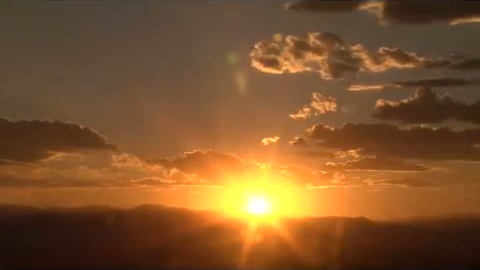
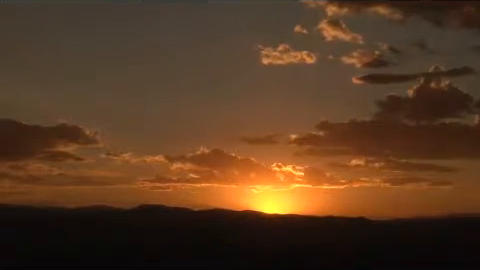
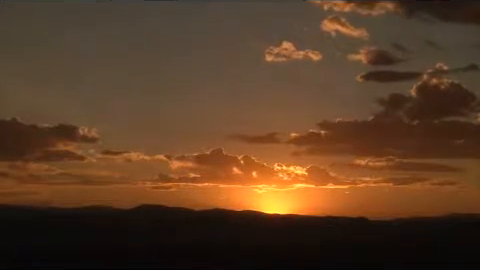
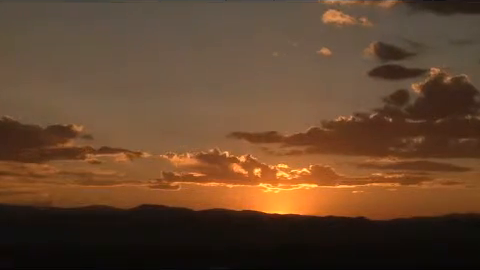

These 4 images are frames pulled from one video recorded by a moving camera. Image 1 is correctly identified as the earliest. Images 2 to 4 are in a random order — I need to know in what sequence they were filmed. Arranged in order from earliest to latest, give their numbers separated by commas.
2, 3, 4
